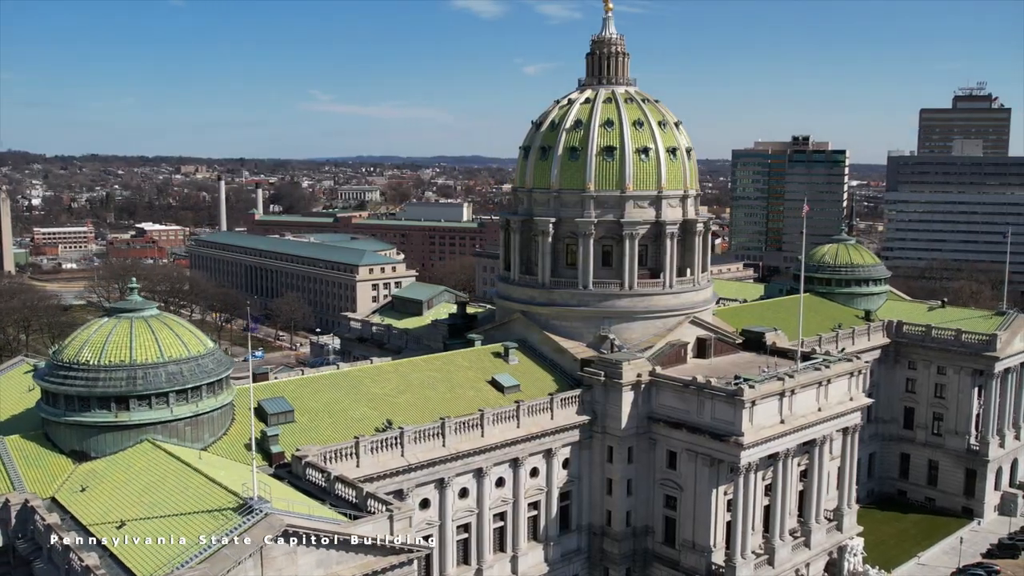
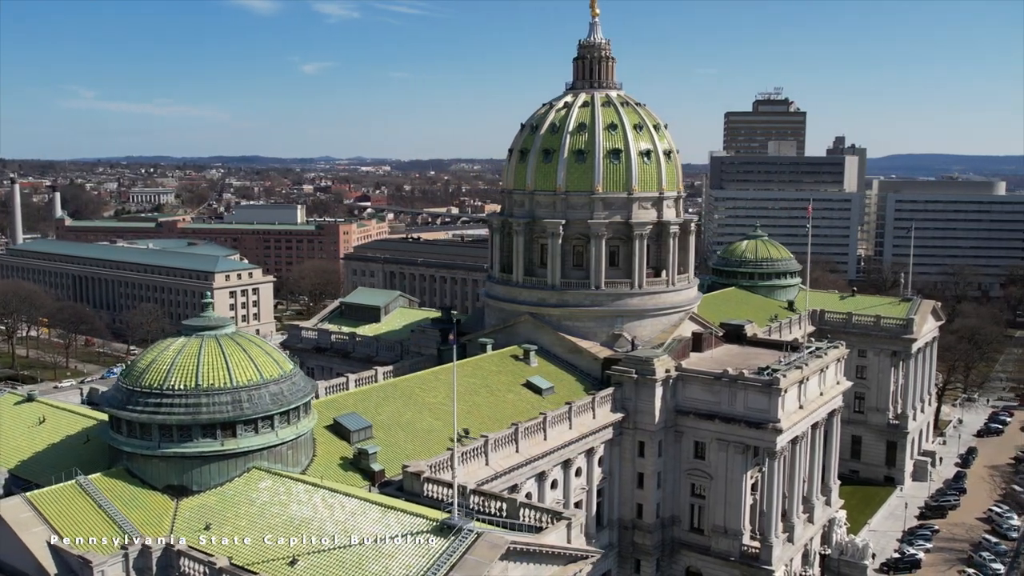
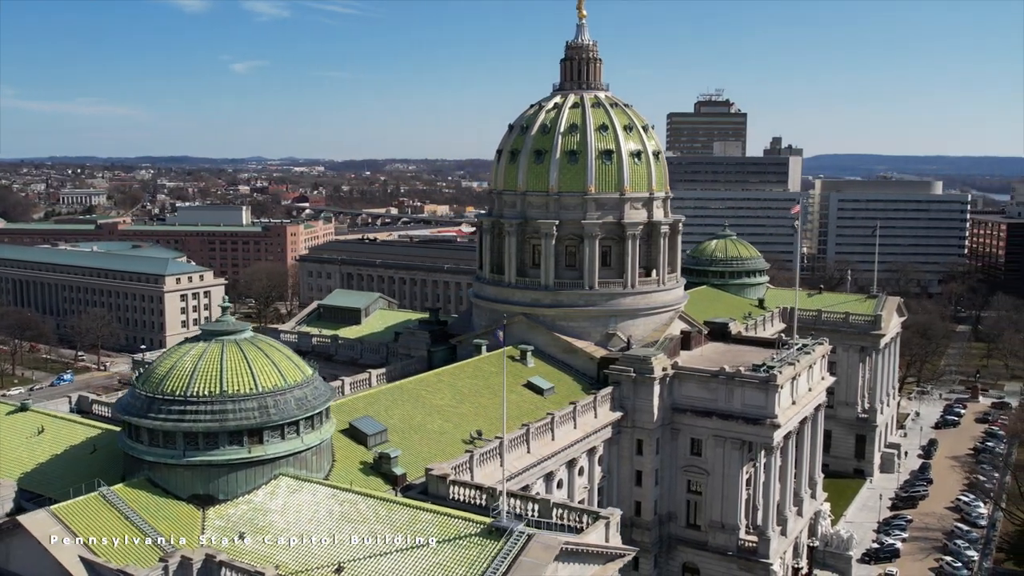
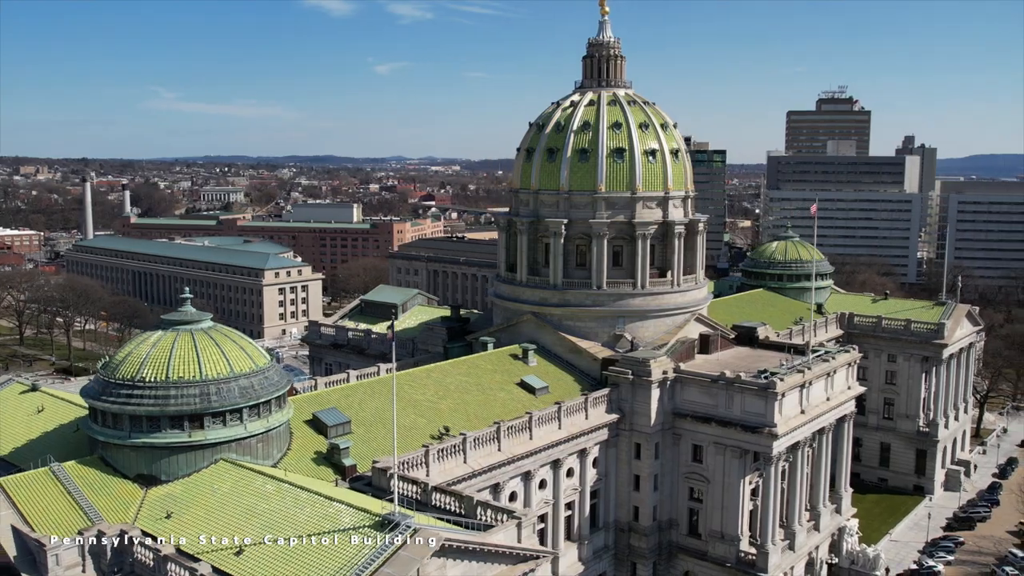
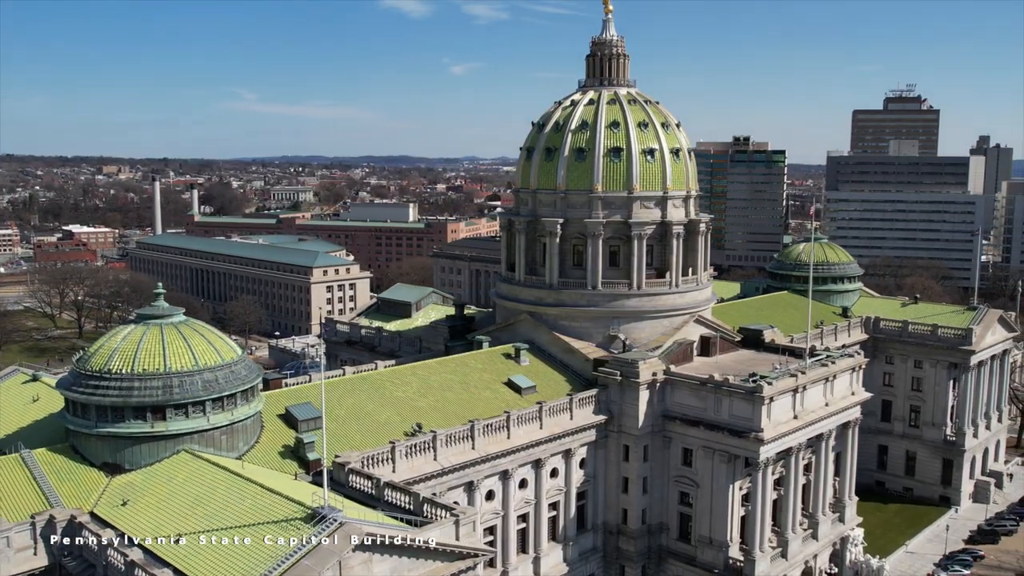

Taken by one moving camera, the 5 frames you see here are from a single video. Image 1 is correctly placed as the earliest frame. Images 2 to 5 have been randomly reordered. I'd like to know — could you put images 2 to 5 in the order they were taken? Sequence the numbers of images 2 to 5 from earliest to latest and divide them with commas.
5, 4, 2, 3
